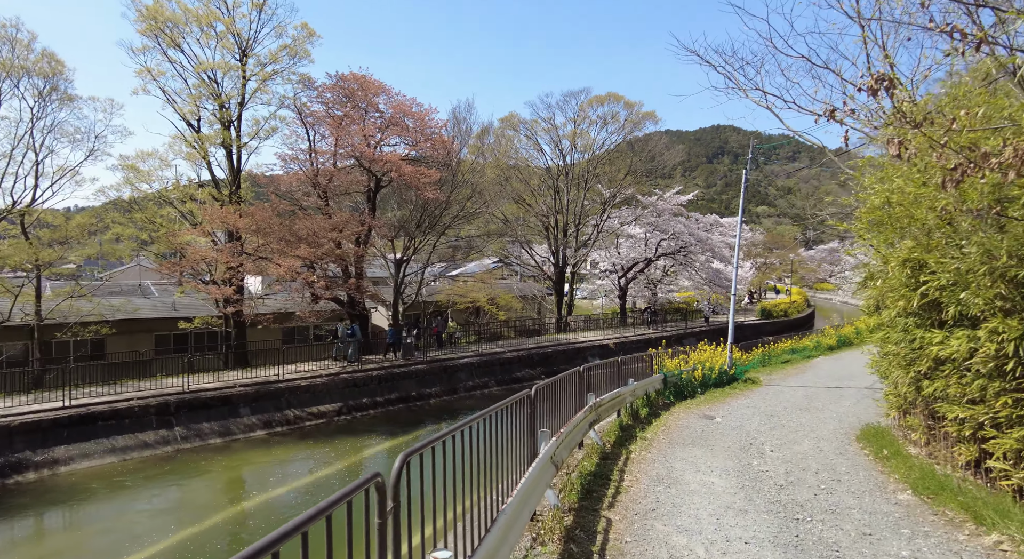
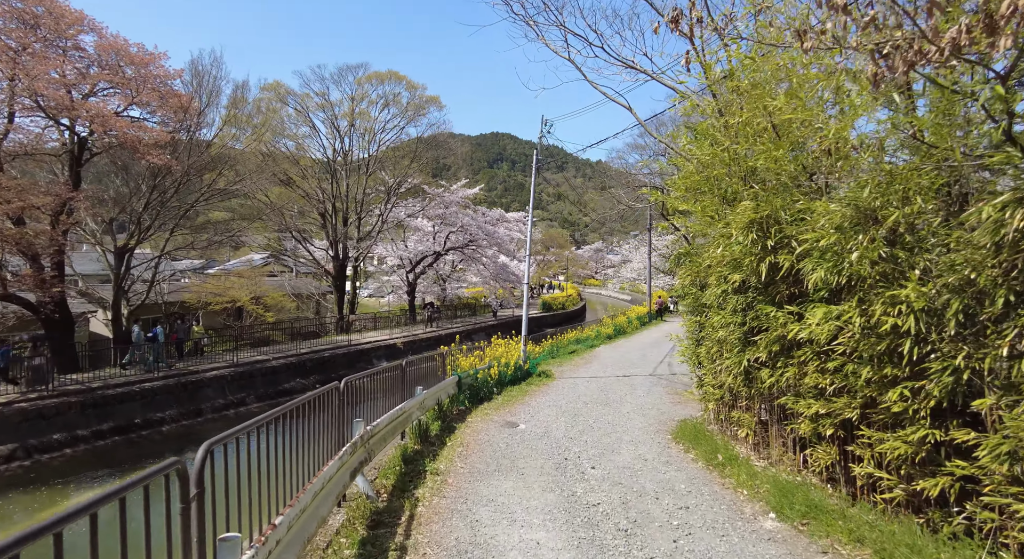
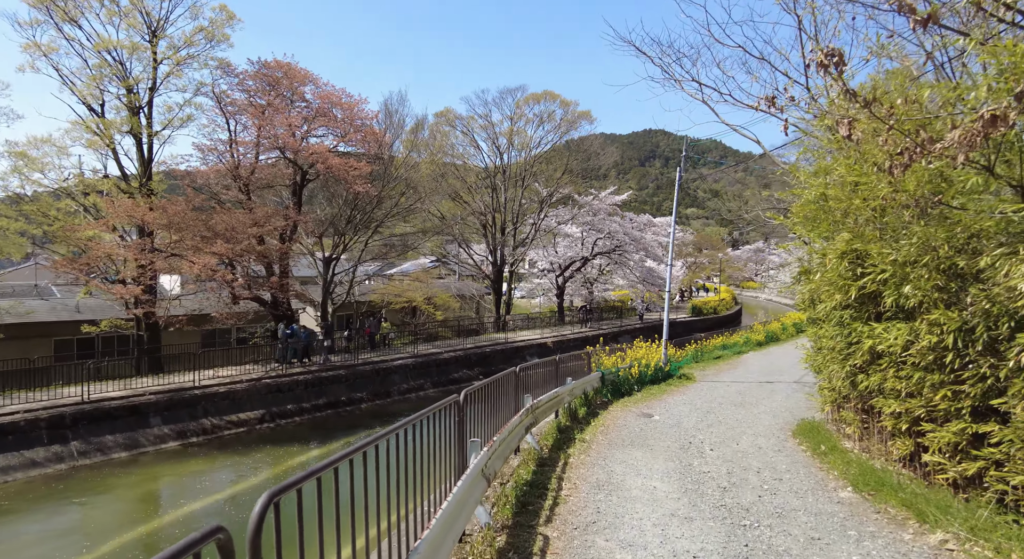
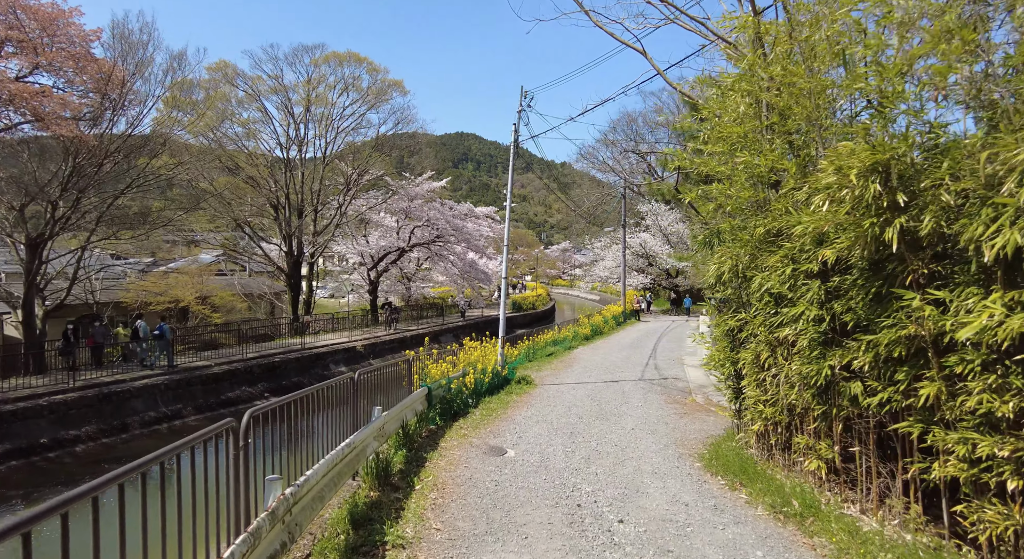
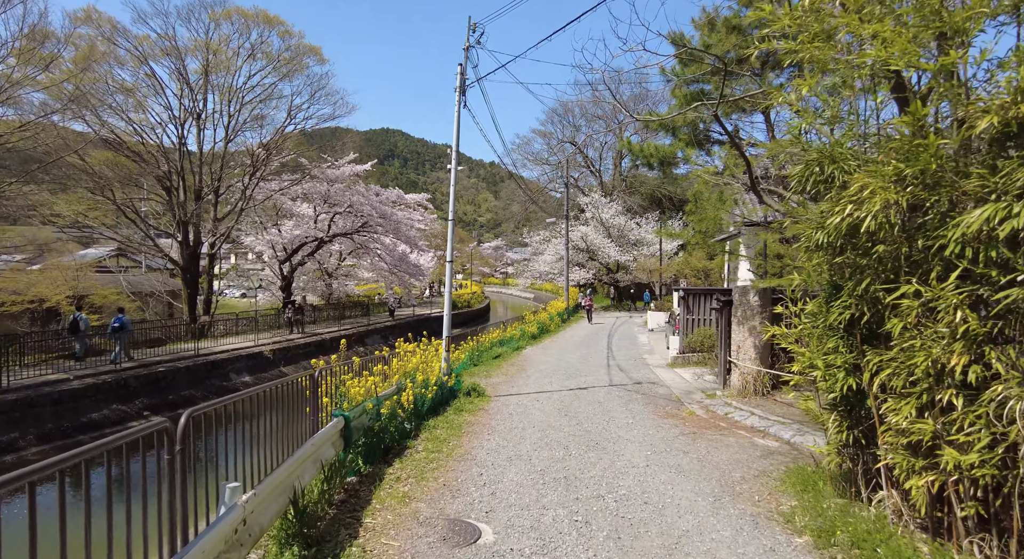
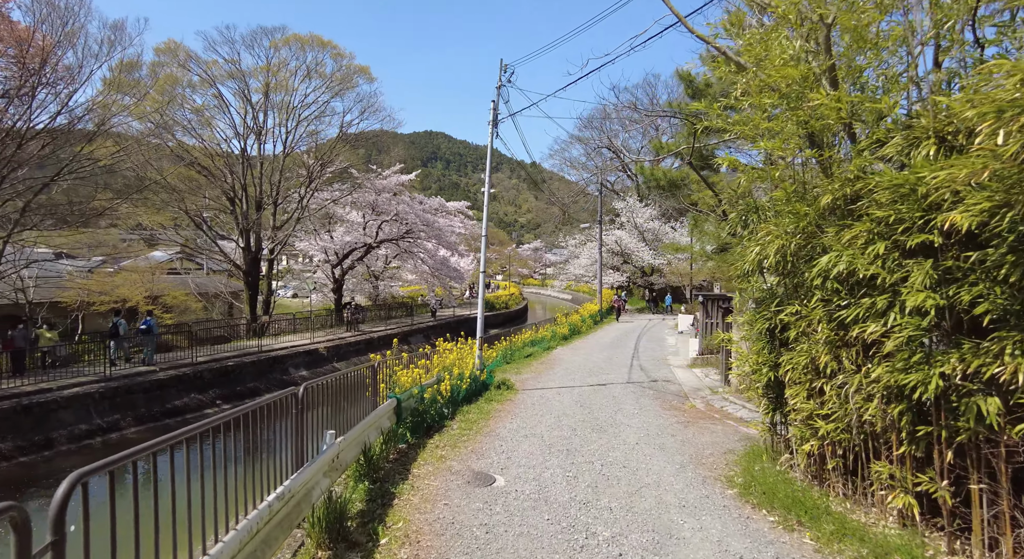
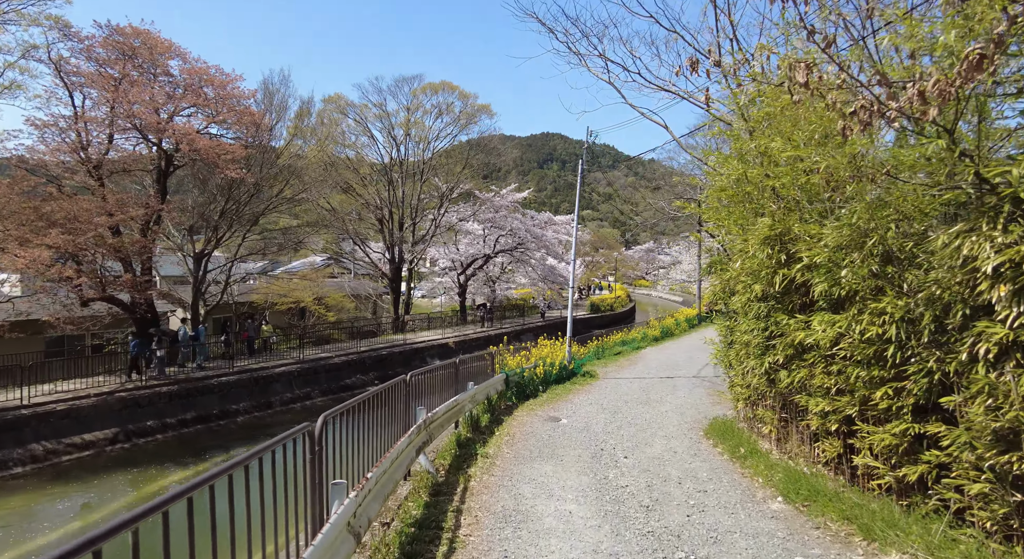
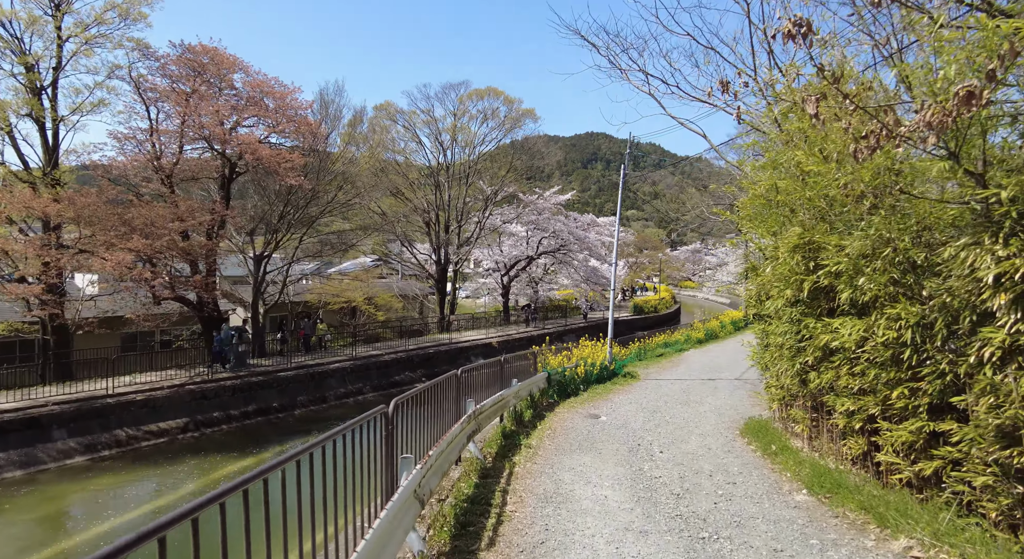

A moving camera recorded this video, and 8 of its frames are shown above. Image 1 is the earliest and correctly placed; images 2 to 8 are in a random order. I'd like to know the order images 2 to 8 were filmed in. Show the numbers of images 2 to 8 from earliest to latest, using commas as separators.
3, 8, 7, 2, 4, 6, 5
